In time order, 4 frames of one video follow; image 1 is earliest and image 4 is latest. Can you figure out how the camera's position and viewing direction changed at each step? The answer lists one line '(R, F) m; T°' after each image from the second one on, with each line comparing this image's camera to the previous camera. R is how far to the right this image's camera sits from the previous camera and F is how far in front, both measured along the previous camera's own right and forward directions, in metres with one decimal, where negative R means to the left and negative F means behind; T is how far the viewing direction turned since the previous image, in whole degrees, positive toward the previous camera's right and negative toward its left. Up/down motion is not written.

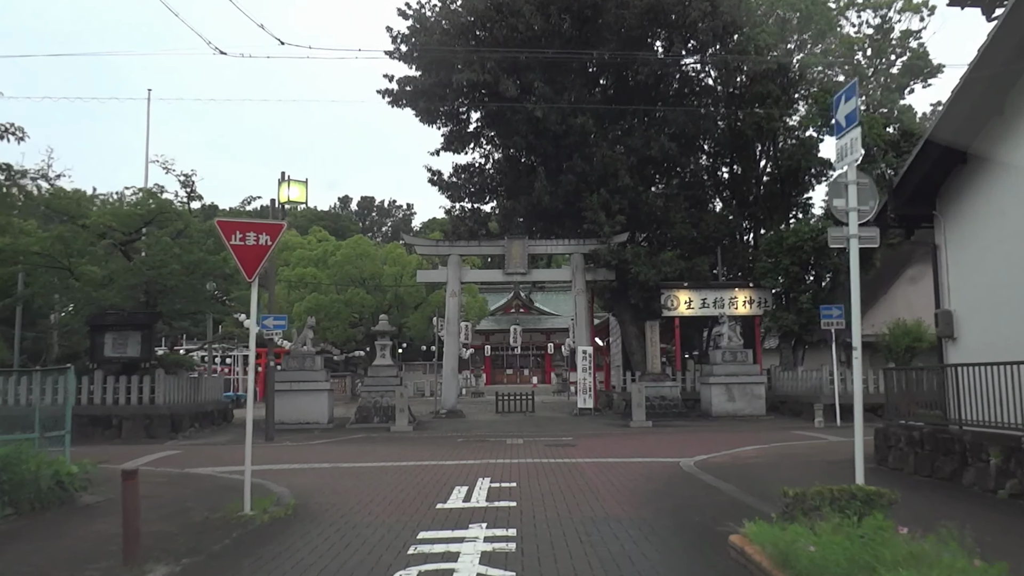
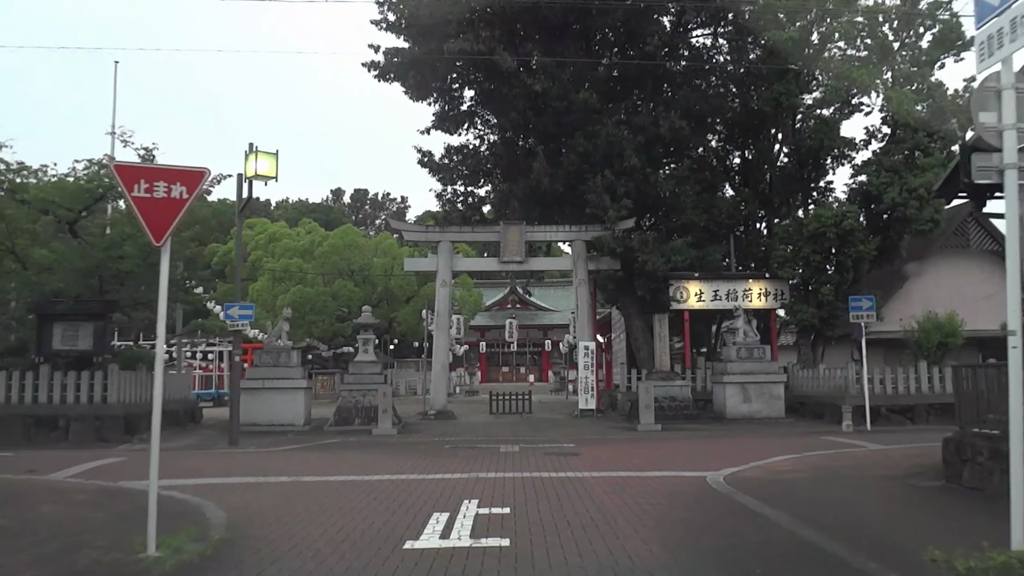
(0.0, +2.0) m; 0°
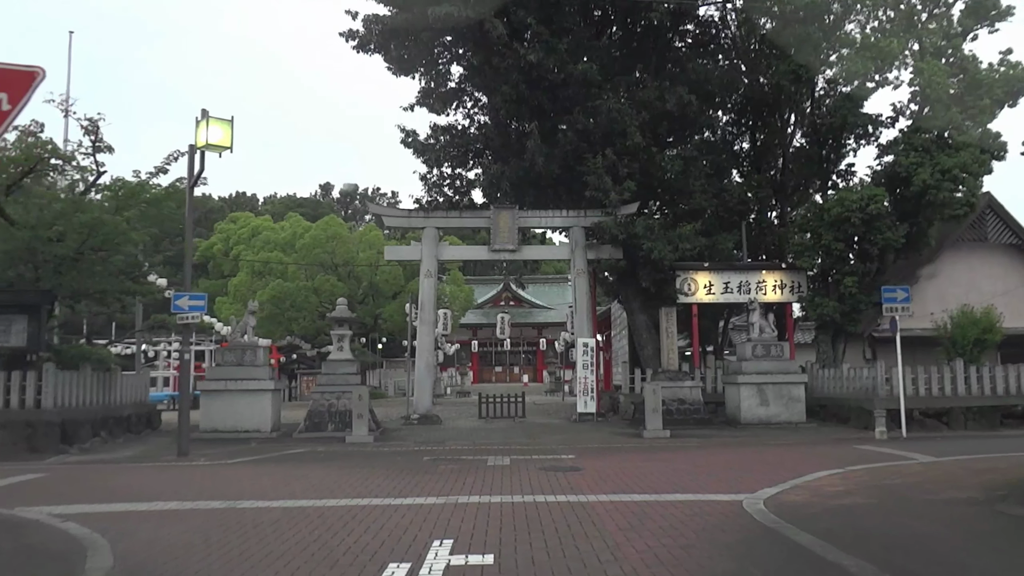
(+0.1, +2.0) m; 0°
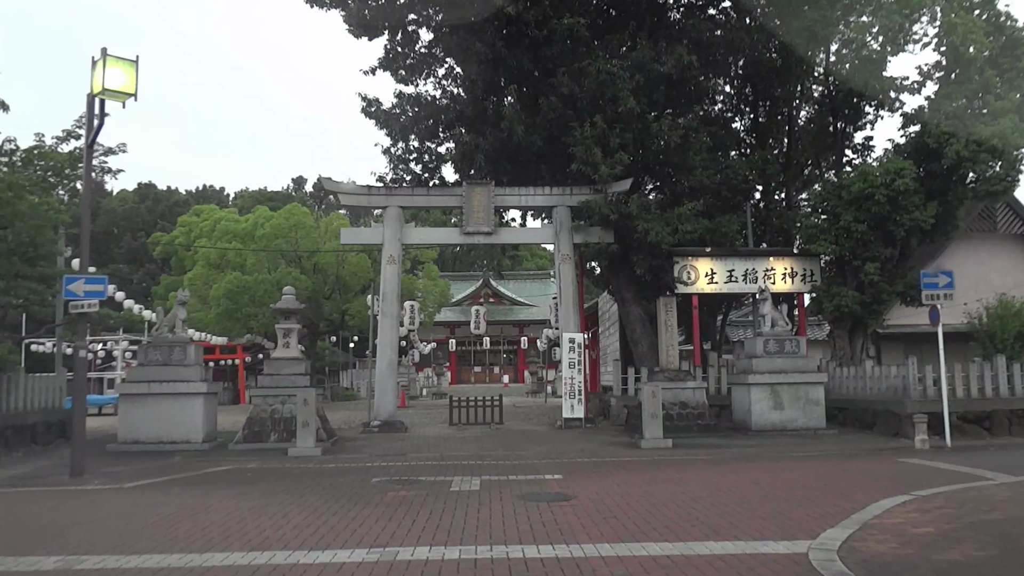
(+0.1, +2.5) m; +1°
